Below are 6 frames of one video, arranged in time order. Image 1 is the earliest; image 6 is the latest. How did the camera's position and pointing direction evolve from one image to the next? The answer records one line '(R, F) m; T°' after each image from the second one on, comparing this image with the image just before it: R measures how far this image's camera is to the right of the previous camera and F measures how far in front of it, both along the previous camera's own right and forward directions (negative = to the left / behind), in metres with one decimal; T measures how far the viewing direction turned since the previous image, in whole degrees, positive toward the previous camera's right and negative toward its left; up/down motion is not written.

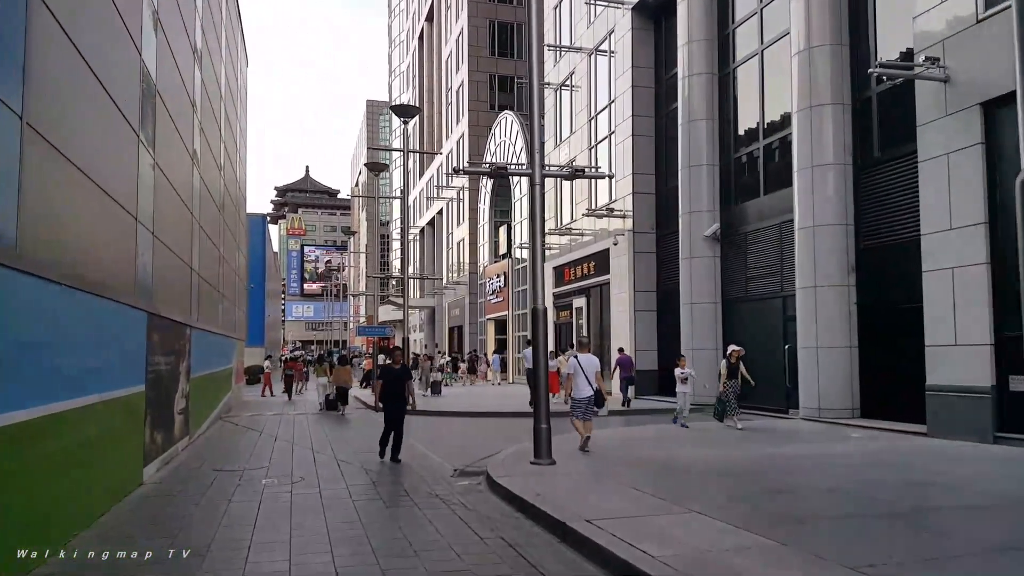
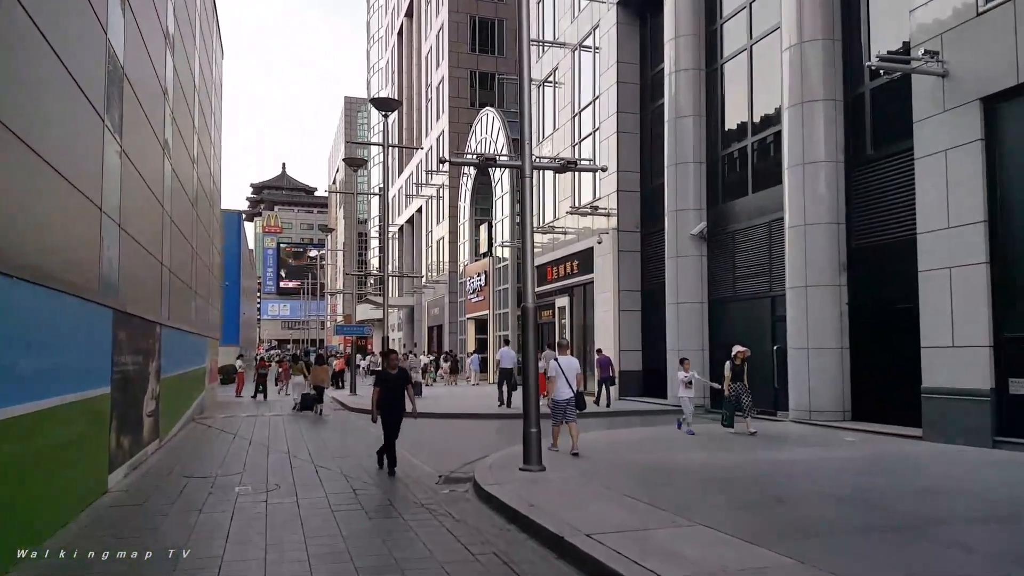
(-0.1, +0.5) m; +2°
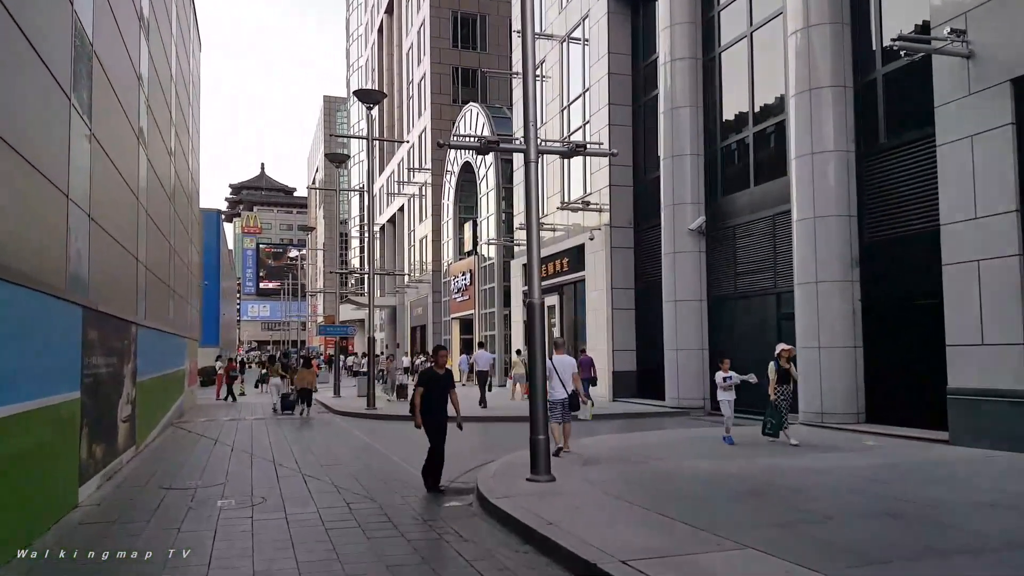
(-0.3, +0.7) m; +1°
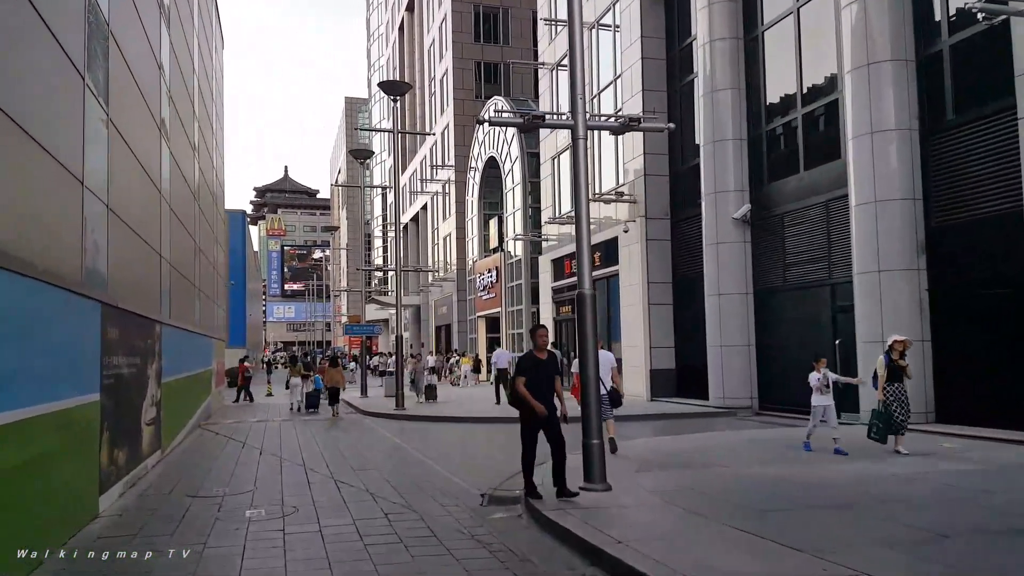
(-0.3, +0.8) m; -2°
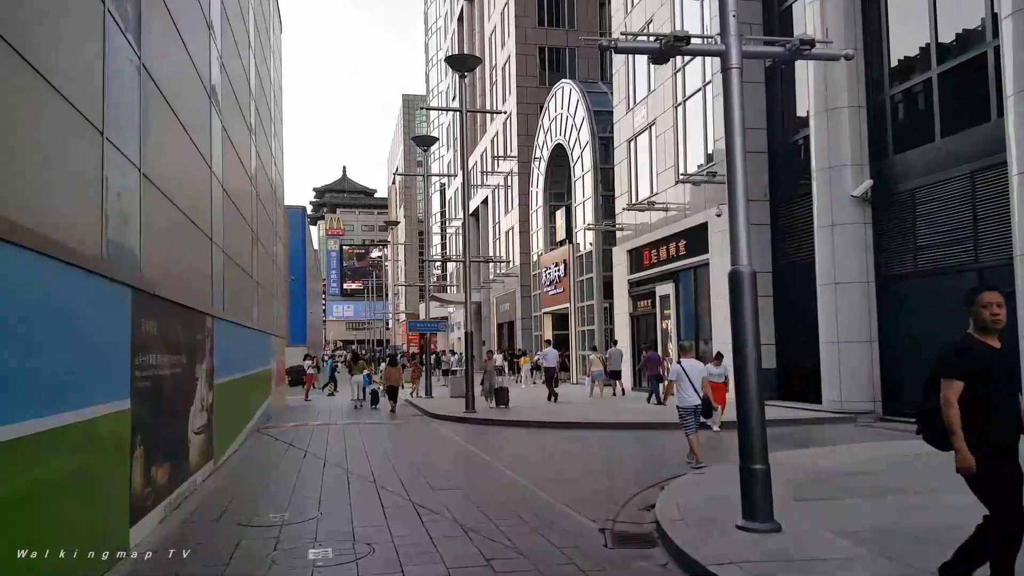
(-0.7, +1.9) m; -4°
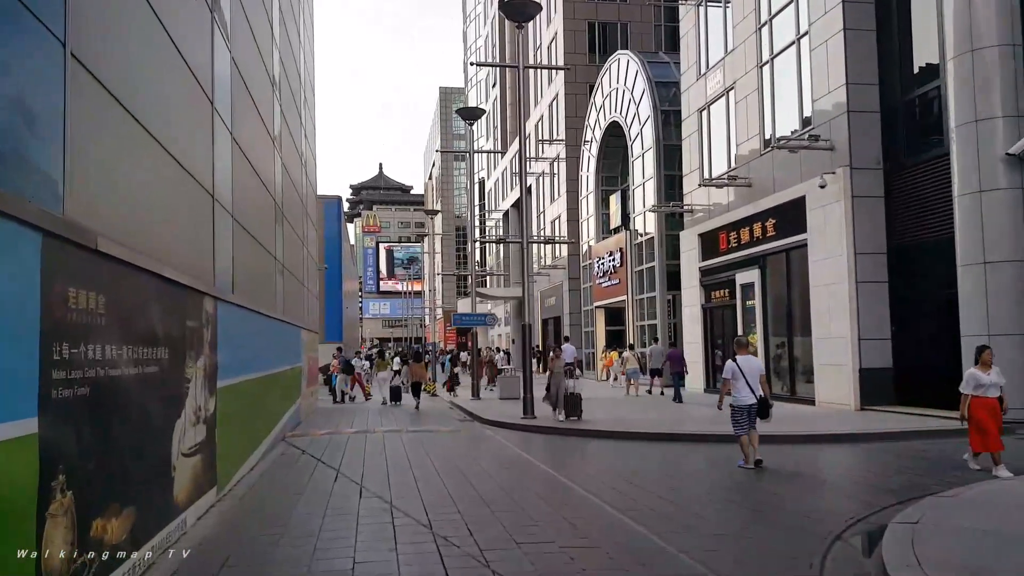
(-0.7, +2.8) m; -3°
